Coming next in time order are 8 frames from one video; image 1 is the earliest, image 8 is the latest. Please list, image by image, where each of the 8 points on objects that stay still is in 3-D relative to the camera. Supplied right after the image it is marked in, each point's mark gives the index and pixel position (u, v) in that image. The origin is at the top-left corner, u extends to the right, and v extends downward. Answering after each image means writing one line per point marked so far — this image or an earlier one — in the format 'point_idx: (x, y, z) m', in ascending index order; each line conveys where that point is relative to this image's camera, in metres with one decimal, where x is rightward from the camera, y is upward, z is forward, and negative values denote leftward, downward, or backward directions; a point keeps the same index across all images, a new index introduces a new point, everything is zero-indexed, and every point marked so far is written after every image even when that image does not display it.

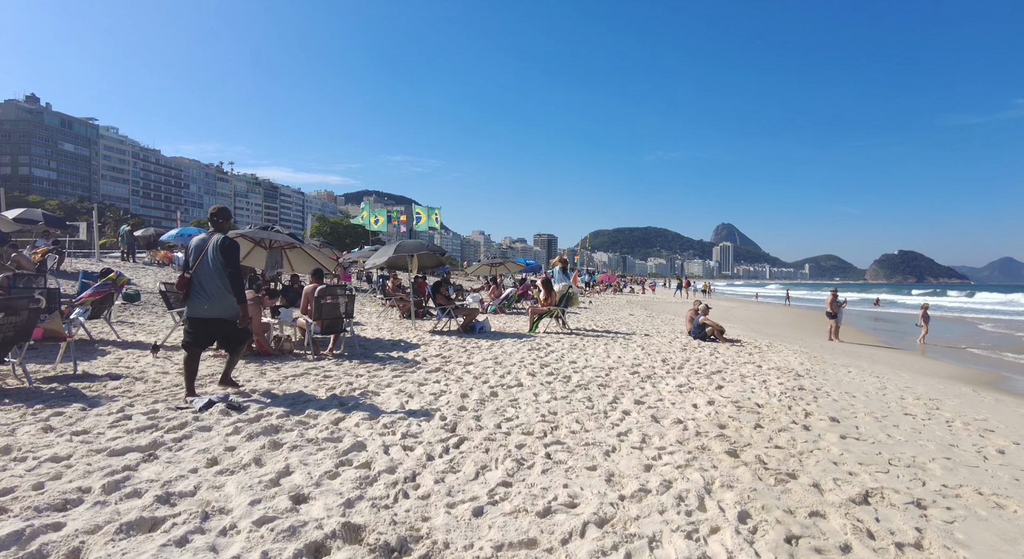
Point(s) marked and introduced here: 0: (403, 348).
0: (-1.5, -1.0, +7.3) m
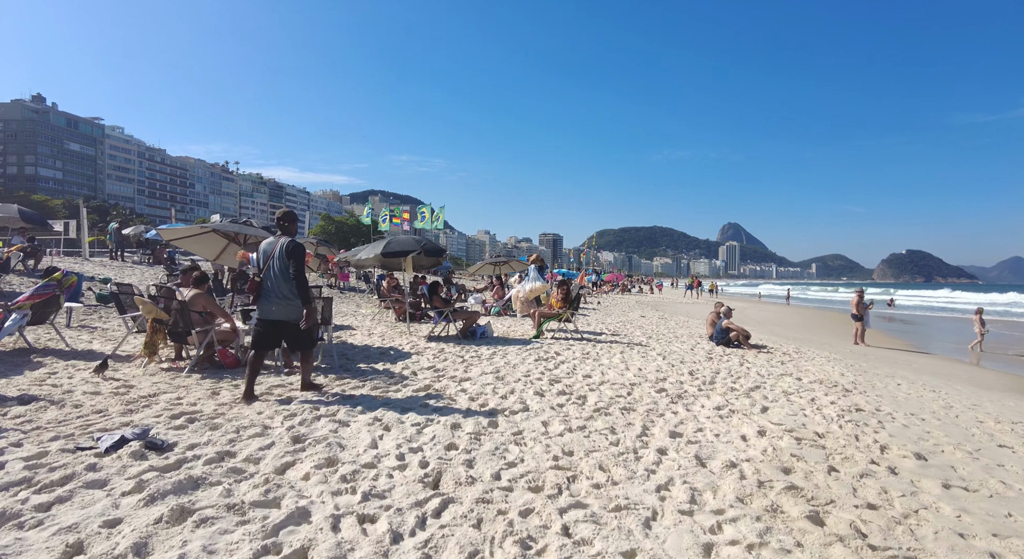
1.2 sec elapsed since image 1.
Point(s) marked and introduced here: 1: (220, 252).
0: (-1.5, -1.0, +6.4) m
1: (-4.4, +0.4, +7.7) m
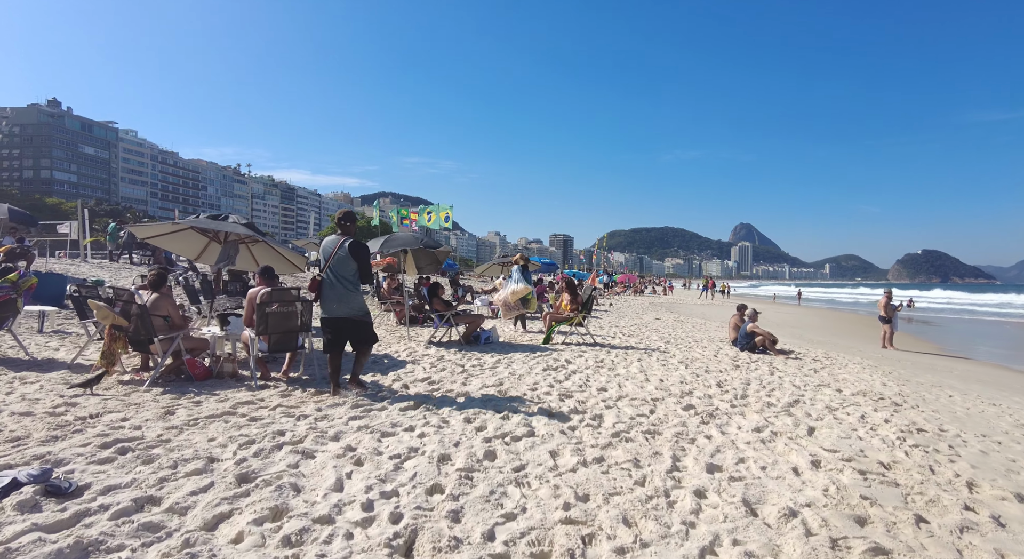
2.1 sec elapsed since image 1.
0: (-1.4, -1.0, +5.8) m
1: (-4.3, +0.4, +7.2) m
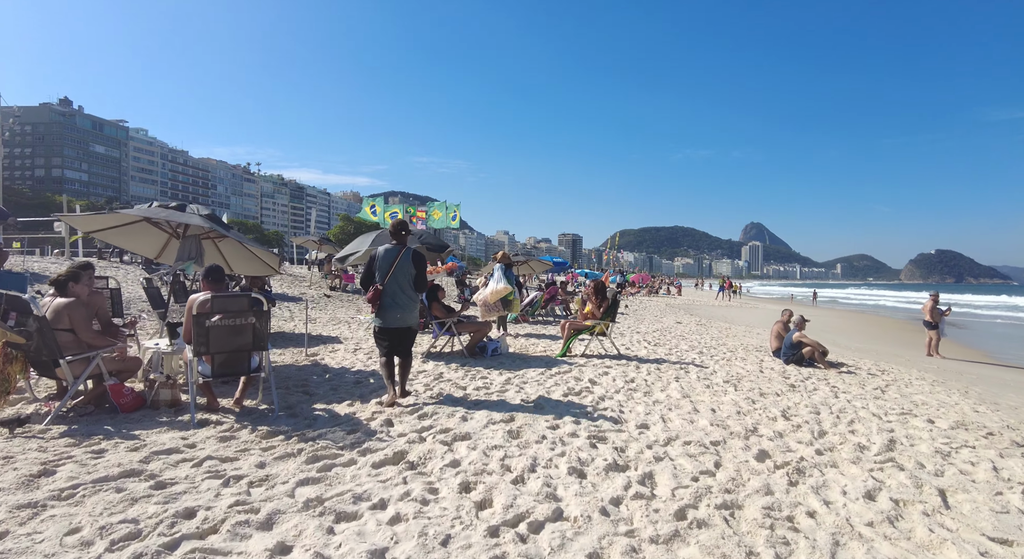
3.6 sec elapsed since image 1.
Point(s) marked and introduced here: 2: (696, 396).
0: (-1.3, -1.0, +4.7) m
1: (-4.1, +0.4, +6.1) m
2: (+1.8, -1.1, +5.1) m
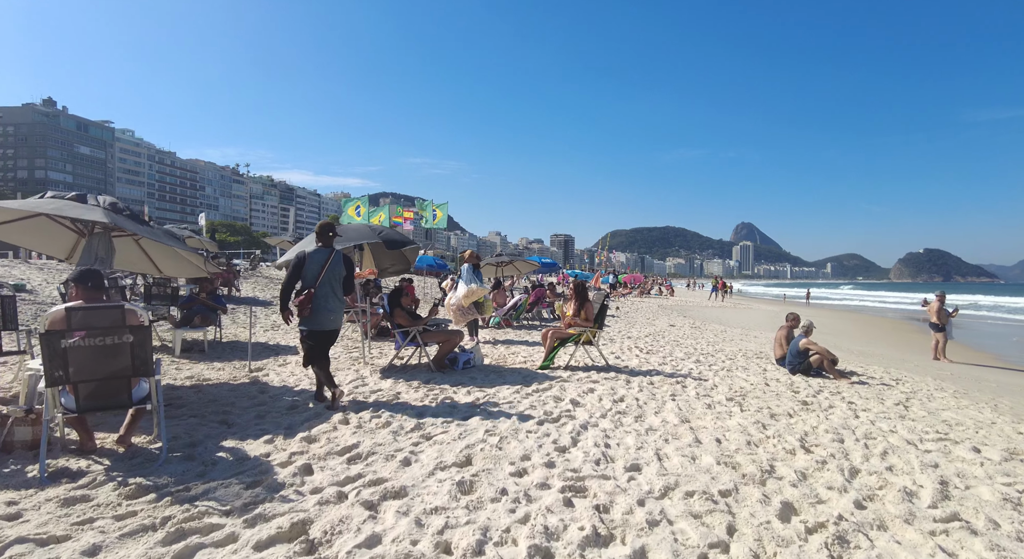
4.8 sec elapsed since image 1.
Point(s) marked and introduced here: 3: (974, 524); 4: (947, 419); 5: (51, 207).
0: (-1.6, -1.1, +3.9) m
1: (-4.4, +0.3, +5.2) m
2: (+1.5, -1.2, +4.3) m
3: (+2.3, -1.2, +2.6) m
4: (+4.2, -1.4, +5.1) m
5: (-3.8, +0.6, +4.3) m
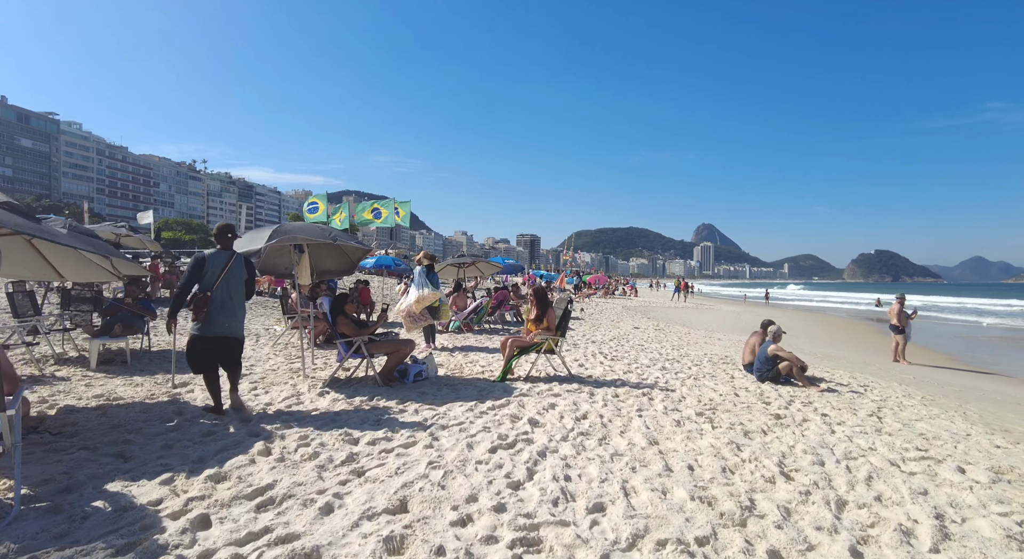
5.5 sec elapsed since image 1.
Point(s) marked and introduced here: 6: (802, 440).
0: (-1.9, -1.1, +3.3) m
1: (-4.8, +0.3, +4.5) m
2: (+1.1, -1.2, +3.9) m
3: (+2.1, -1.3, +2.3) m
4: (+3.8, -1.4, +4.8) m
5: (-4.2, +0.5, +3.6) m
6: (+2.4, -1.3, +4.2) m
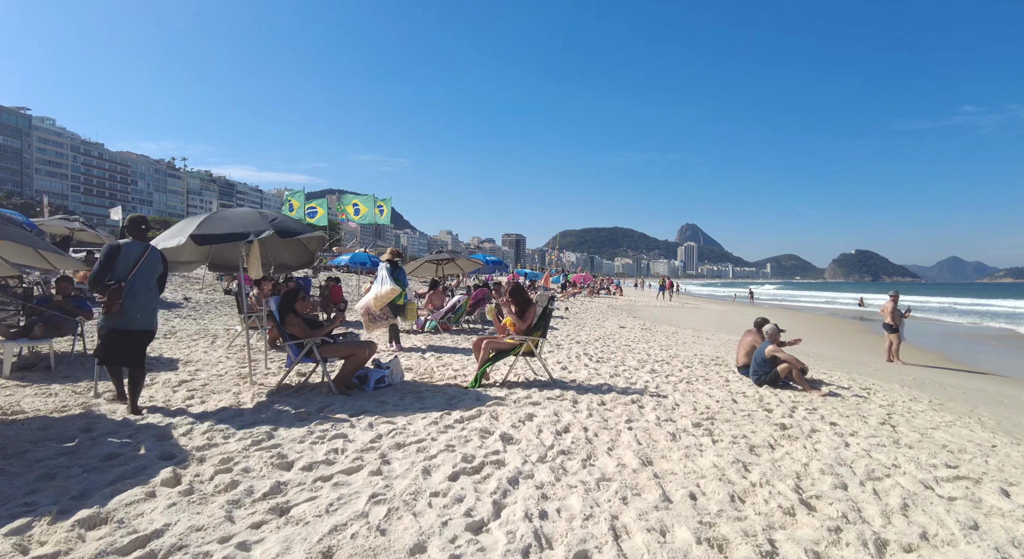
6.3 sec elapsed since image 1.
0: (-2.1, -1.1, +2.6) m
1: (-5.1, +0.3, +3.7) m
2: (+0.9, -1.2, +3.3) m
3: (+1.9, -1.2, +1.7) m
4: (+3.6, -1.4, +4.3) m
5: (-4.4, +0.6, +2.9) m
6: (+2.2, -1.3, +3.7) m
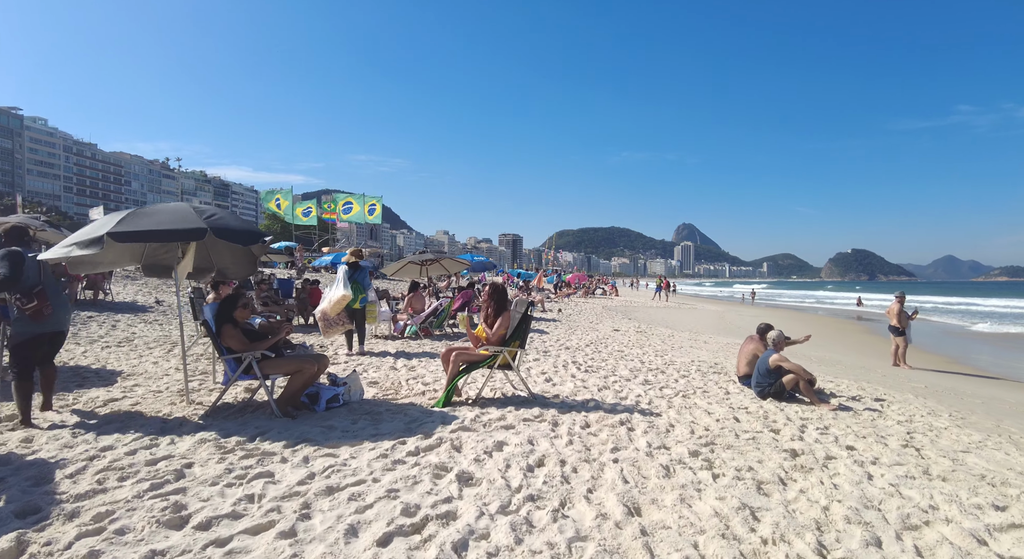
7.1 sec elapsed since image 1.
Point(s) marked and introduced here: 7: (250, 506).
0: (-2.3, -1.1, +2.0) m
1: (-5.3, +0.3, +3.1) m
2: (+0.7, -1.2, +2.7) m
3: (+1.7, -1.3, +1.1) m
4: (+3.3, -1.4, +3.7) m
5: (-4.6, +0.5, +2.2) m
6: (+1.9, -1.3, +3.1) m
7: (-1.3, -1.1, +2.6) m
